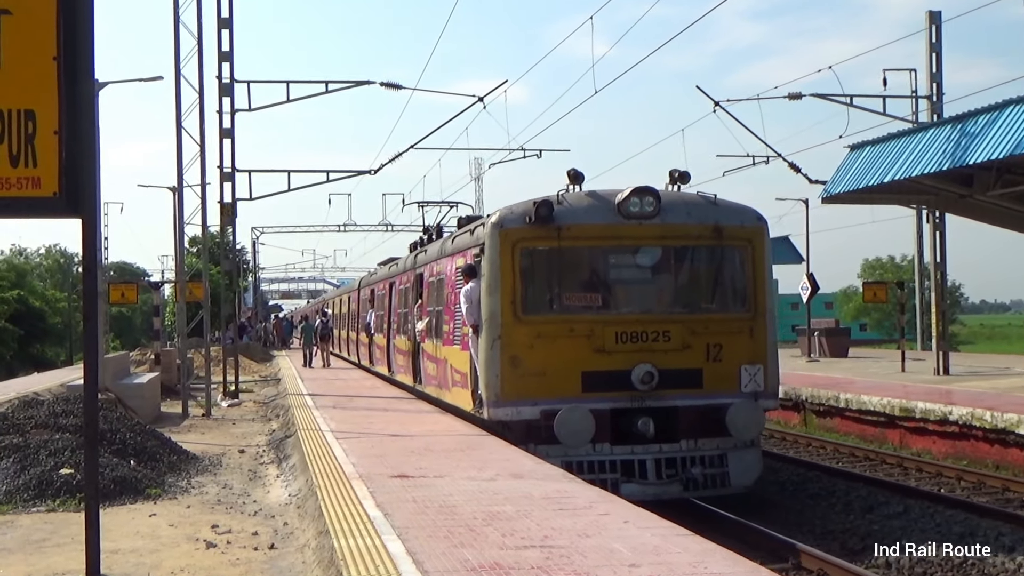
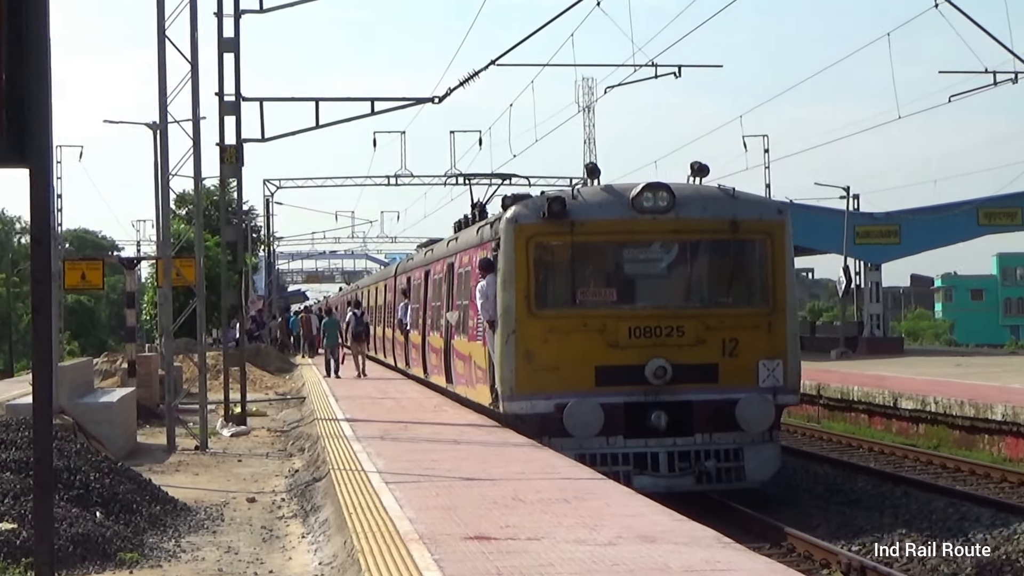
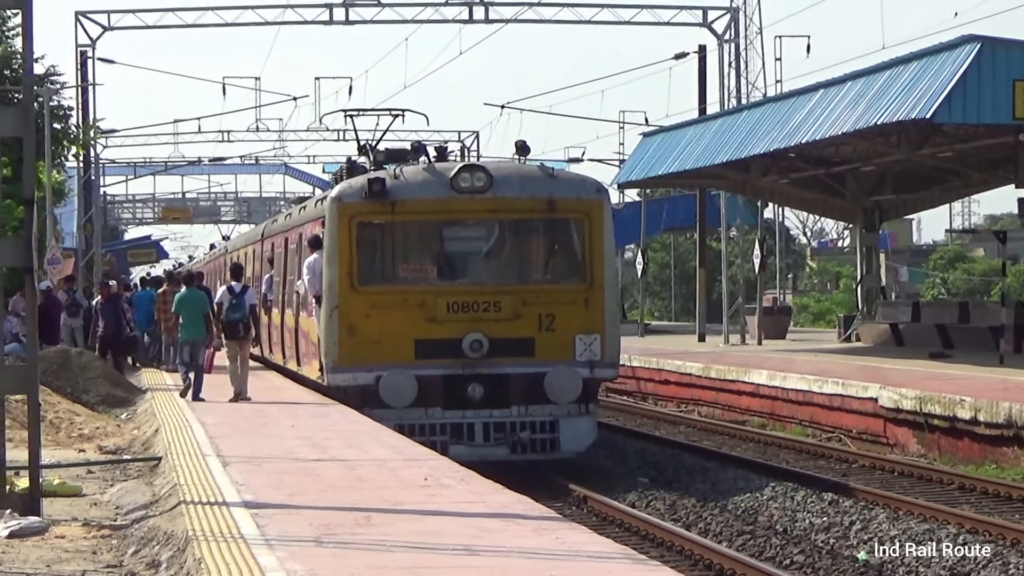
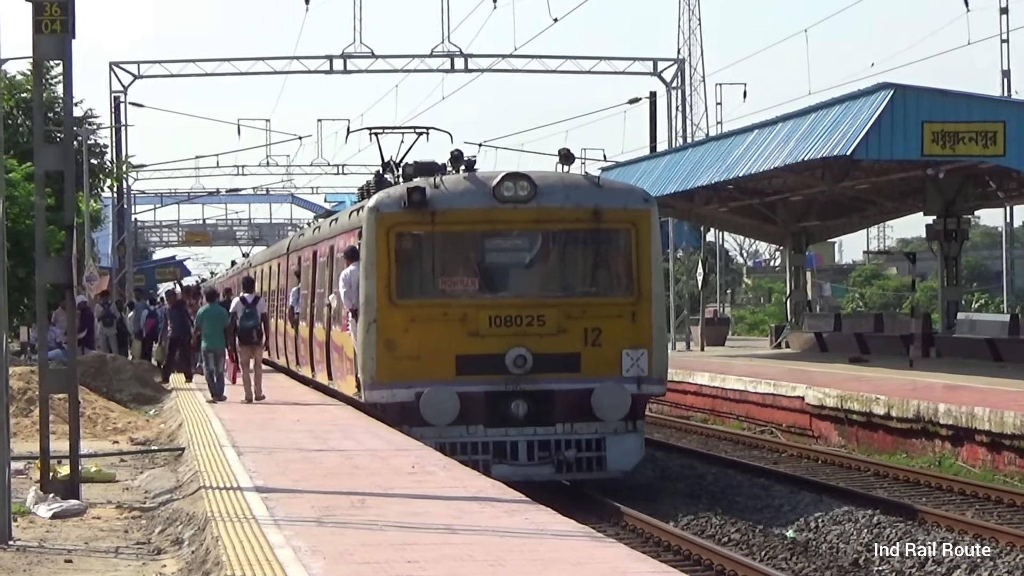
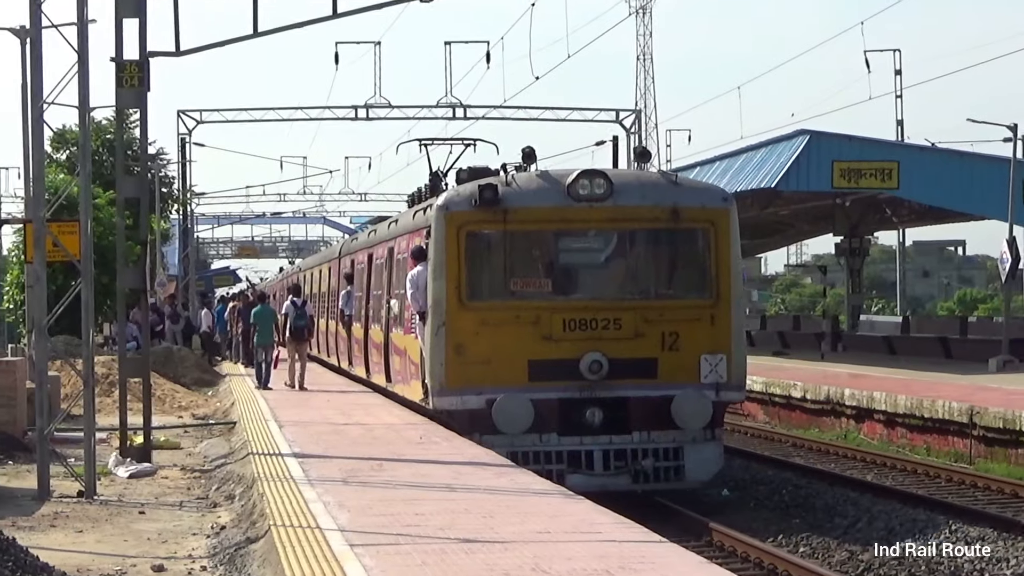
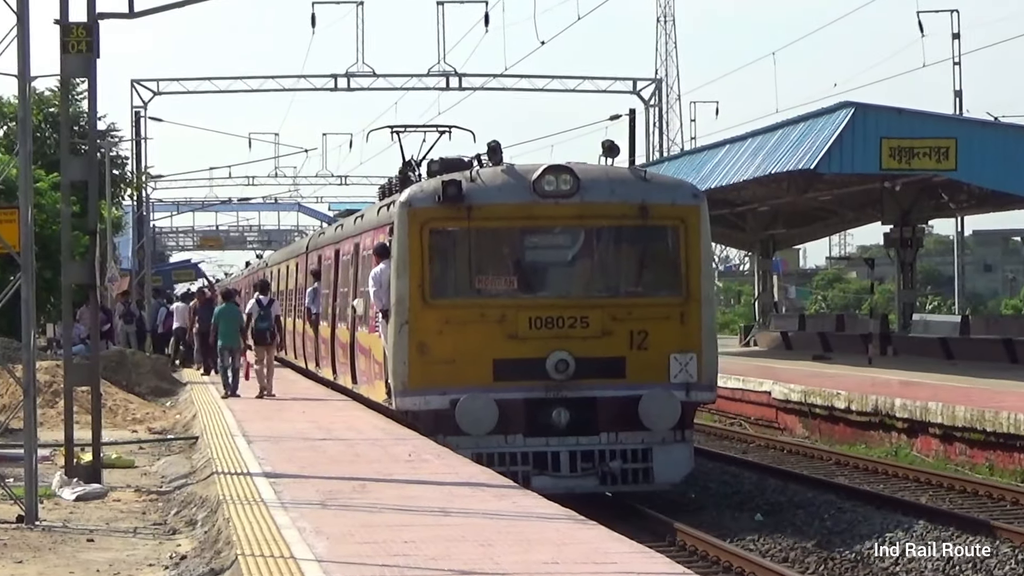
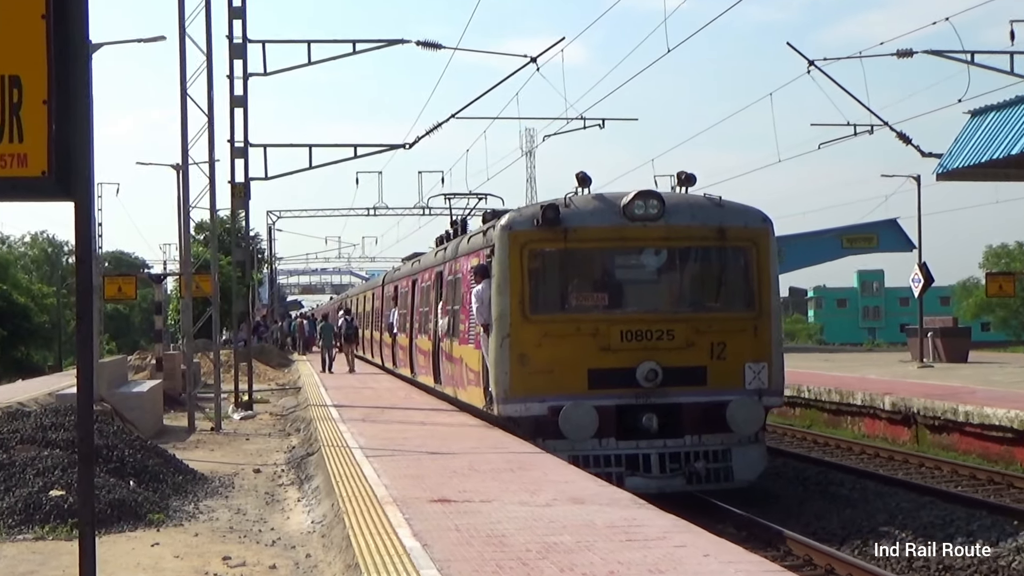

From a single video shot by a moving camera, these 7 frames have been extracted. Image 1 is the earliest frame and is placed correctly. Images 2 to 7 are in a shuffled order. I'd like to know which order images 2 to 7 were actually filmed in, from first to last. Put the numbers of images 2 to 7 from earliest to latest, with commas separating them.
7, 2, 5, 6, 4, 3
